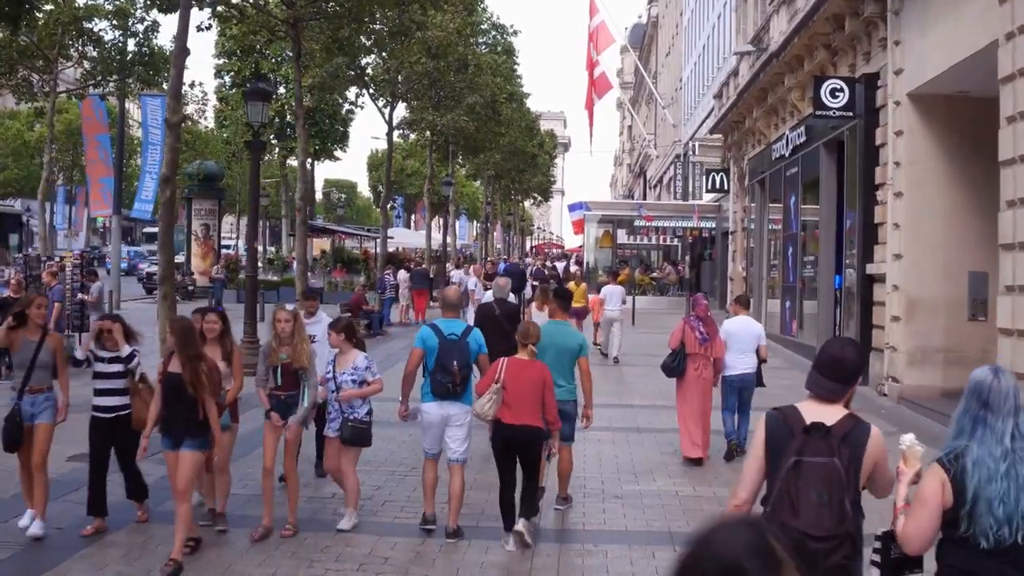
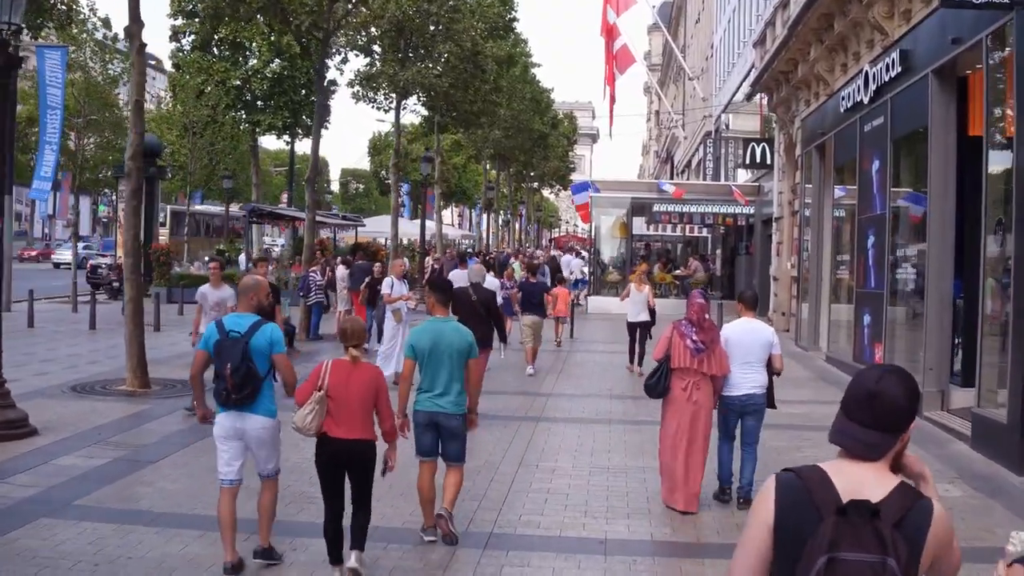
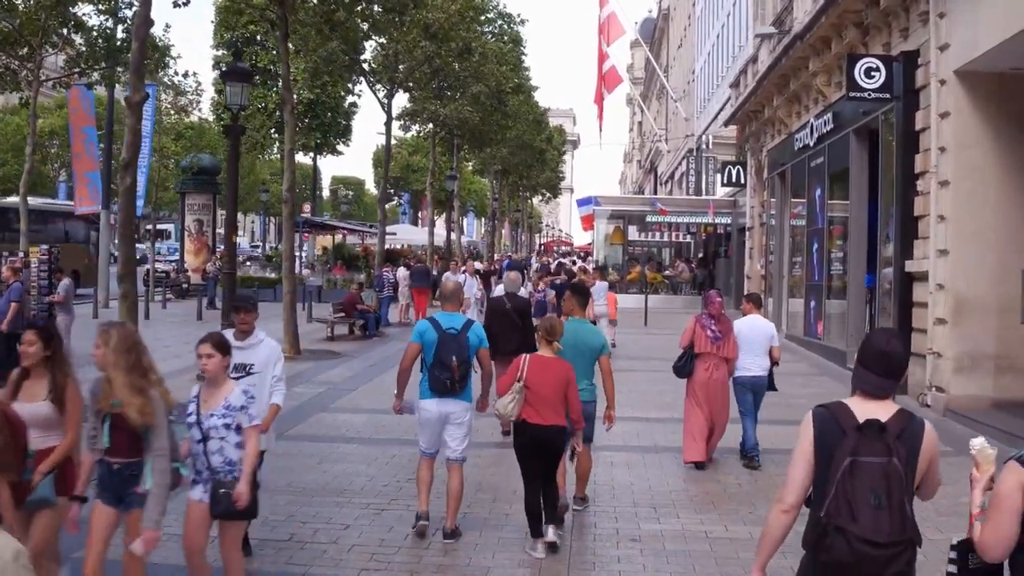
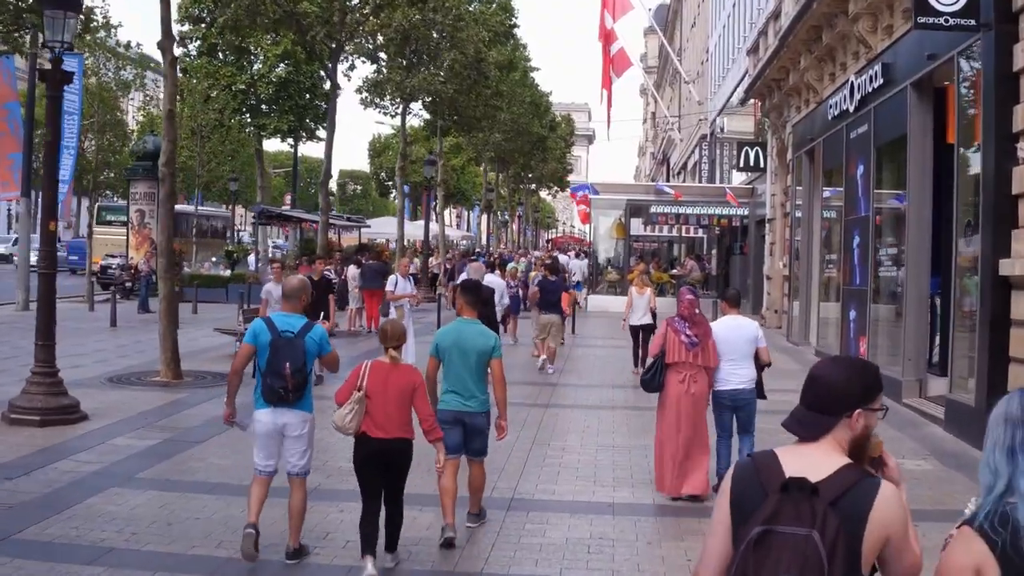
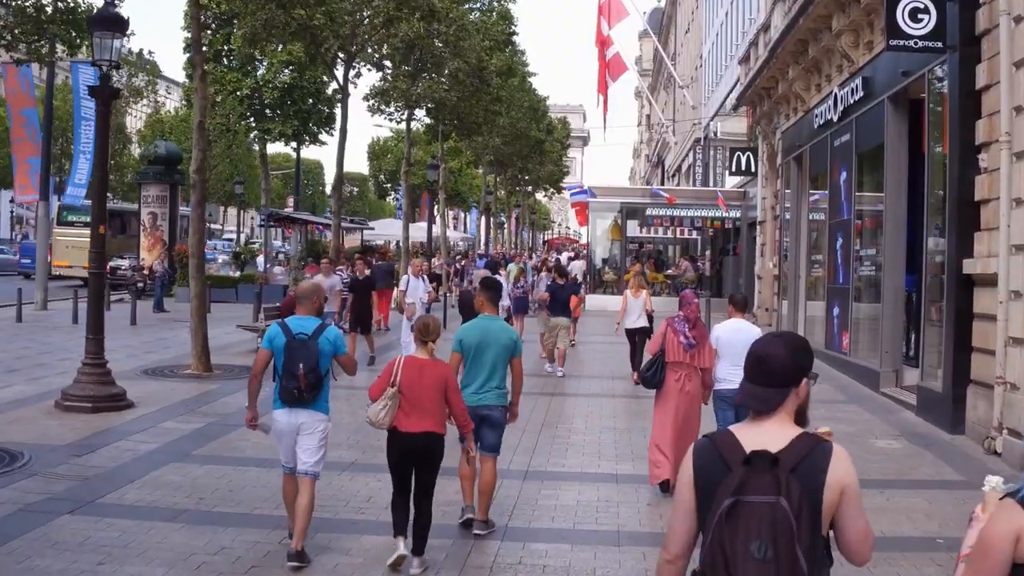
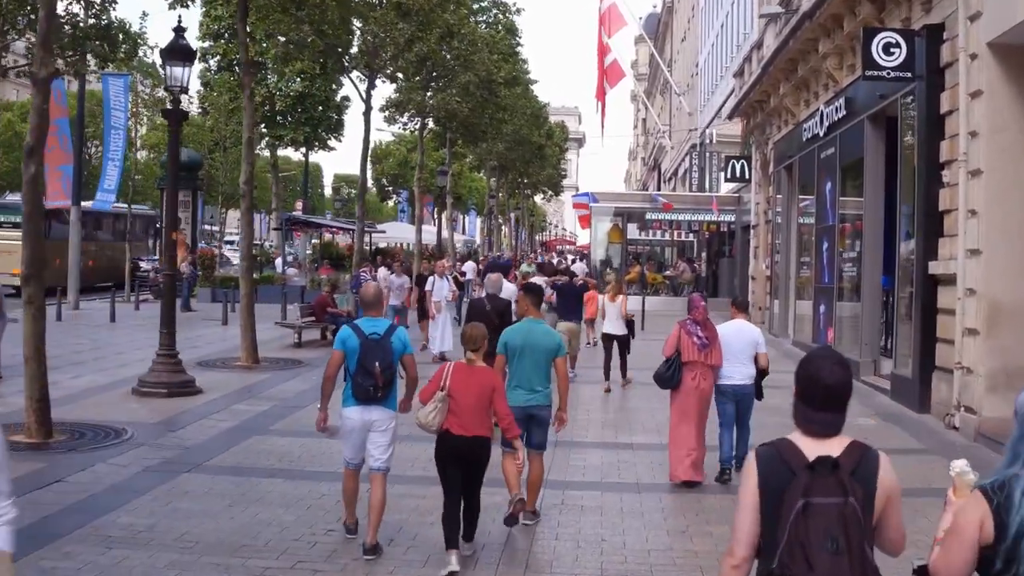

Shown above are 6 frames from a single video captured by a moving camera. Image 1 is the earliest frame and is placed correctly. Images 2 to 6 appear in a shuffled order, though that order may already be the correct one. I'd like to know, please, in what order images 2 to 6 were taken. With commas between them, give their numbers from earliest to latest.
3, 6, 5, 4, 2
